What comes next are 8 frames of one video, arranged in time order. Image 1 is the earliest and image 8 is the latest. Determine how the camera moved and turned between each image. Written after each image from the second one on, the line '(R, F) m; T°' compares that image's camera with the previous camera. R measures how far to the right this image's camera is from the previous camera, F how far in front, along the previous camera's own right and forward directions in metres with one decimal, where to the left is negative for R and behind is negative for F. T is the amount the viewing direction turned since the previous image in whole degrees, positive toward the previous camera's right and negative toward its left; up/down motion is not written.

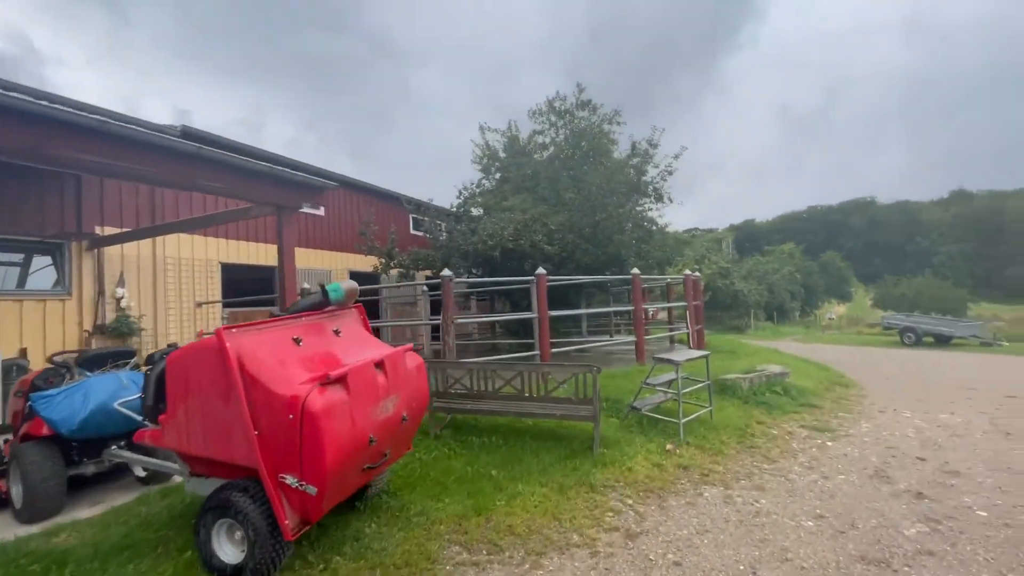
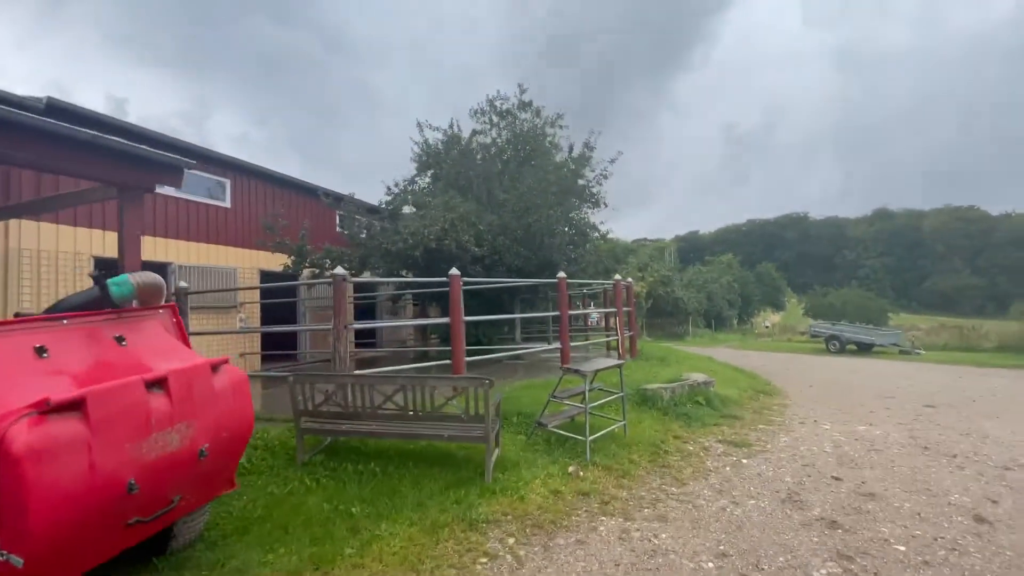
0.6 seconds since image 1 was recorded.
(+0.6, +0.6) m; +5°
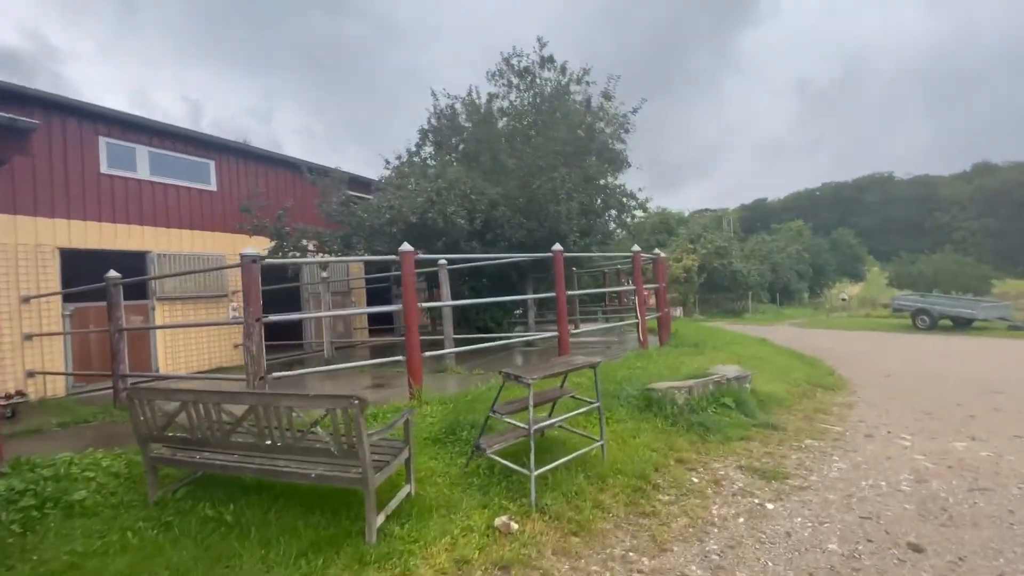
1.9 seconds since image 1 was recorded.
(+1.1, +1.5) m; -7°
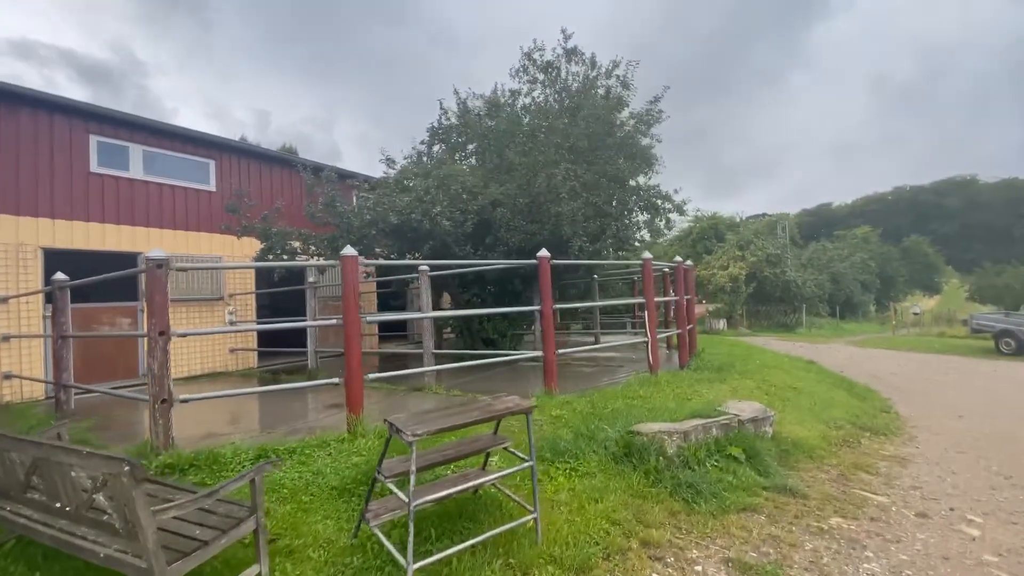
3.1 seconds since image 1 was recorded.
(+0.9, +1.0) m; -6°
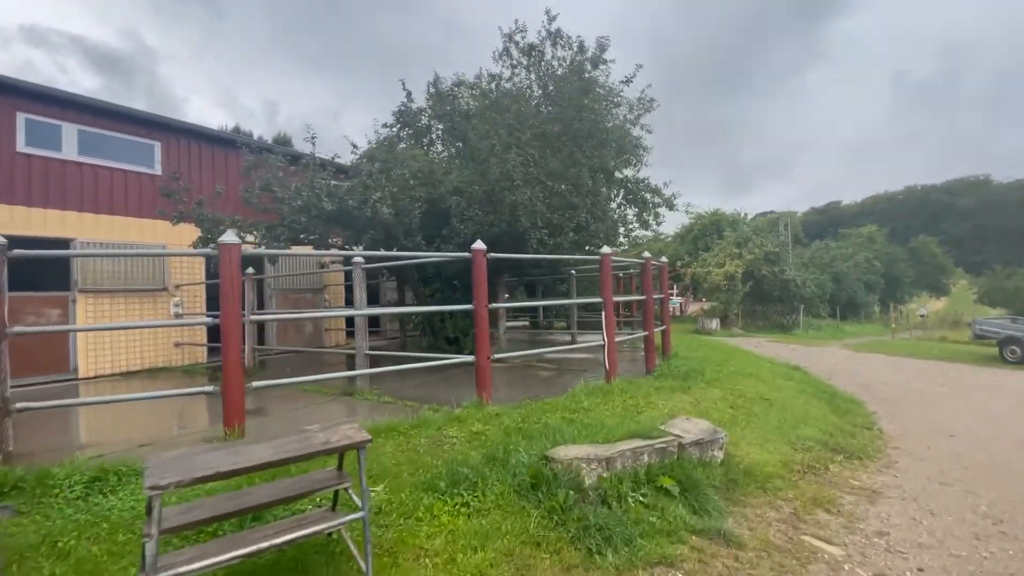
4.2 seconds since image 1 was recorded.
(+0.9, +0.7) m; -1°
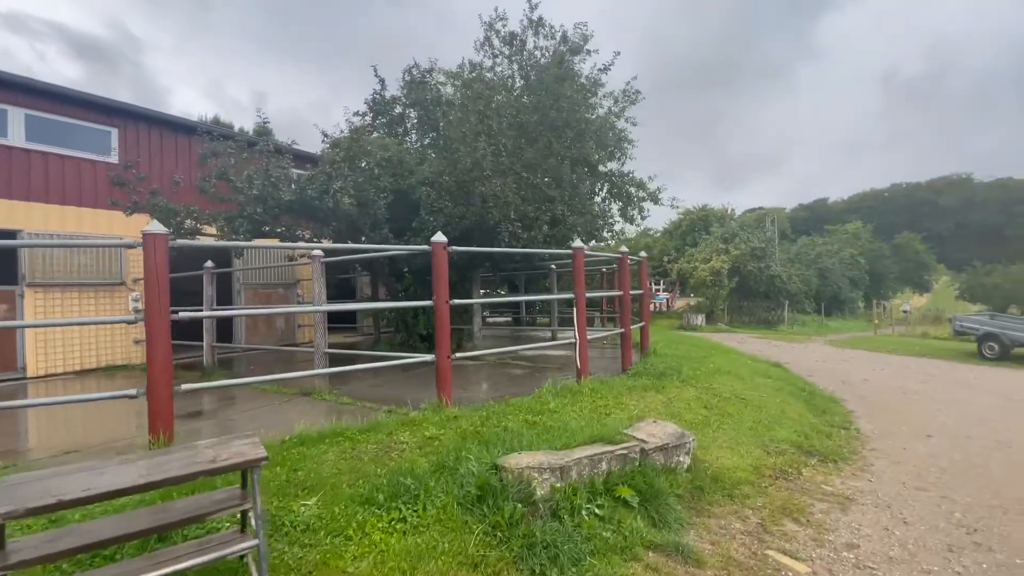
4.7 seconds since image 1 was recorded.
(+0.3, +0.3) m; +1°
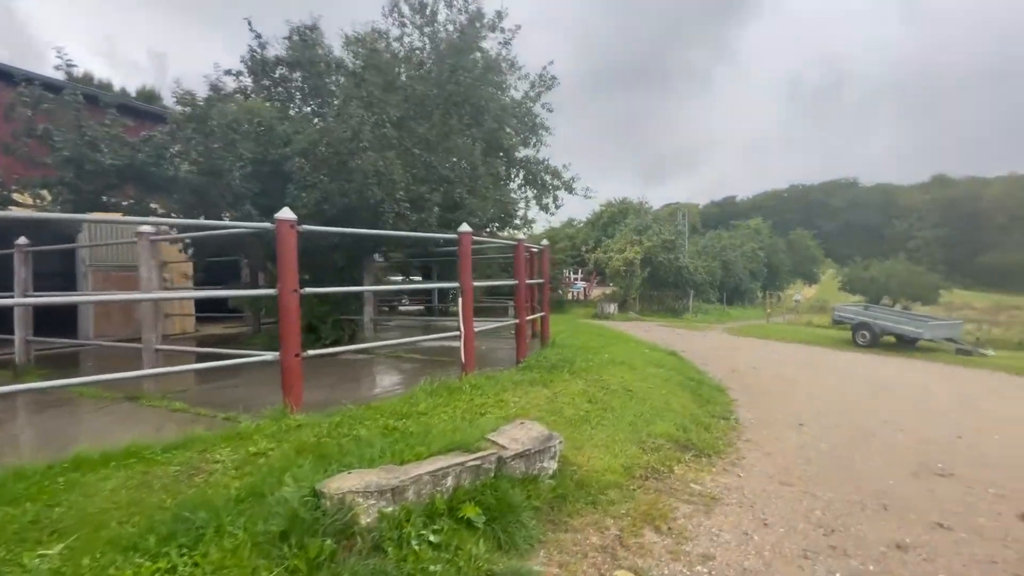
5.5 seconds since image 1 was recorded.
(+0.6, +0.5) m; +8°
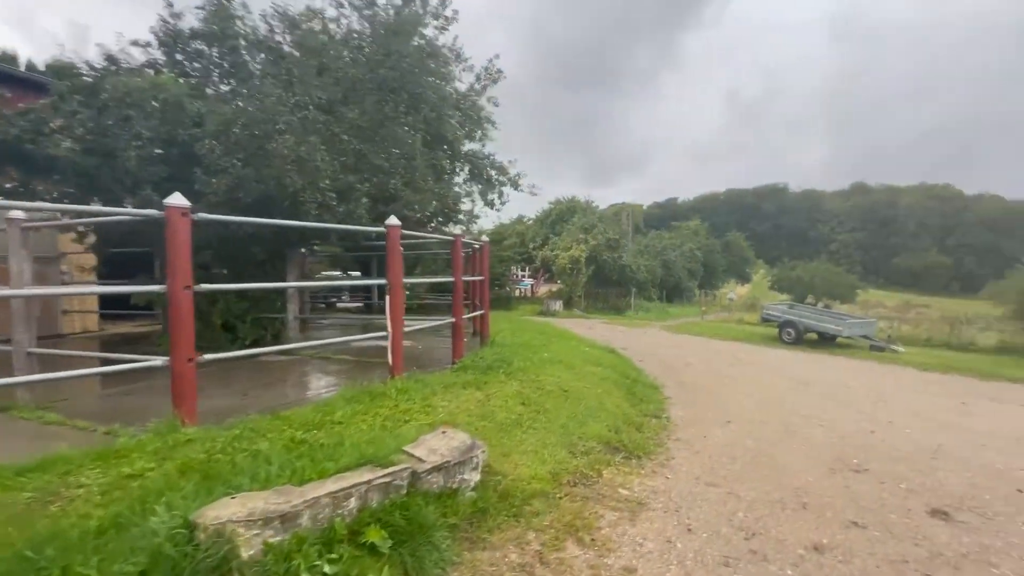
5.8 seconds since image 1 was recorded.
(+0.2, +0.2) m; +6°
